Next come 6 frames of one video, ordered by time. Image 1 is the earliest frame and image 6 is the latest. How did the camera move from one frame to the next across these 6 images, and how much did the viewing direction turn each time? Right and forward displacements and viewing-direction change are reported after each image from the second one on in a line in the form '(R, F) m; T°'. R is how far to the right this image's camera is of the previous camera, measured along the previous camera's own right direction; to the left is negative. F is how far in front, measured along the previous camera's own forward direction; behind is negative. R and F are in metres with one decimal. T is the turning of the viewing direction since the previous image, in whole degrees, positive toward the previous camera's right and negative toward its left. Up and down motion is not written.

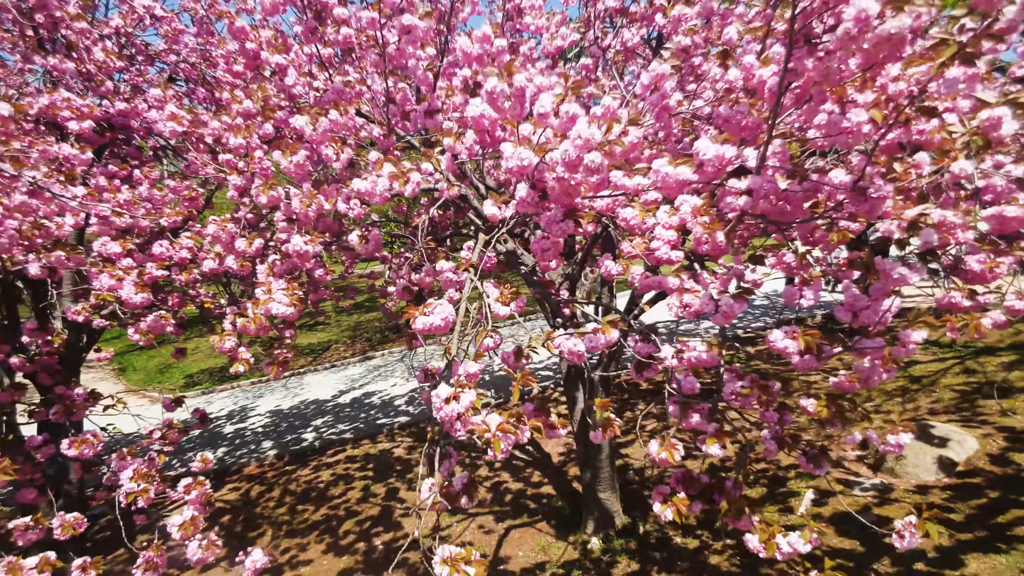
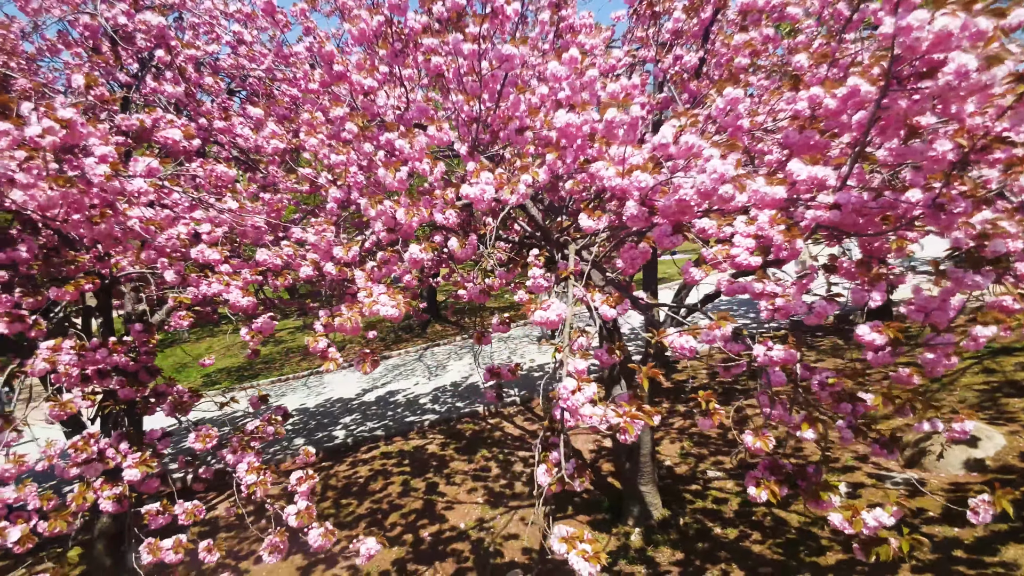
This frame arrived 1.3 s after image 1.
(-0.4, -0.3) m; 0°
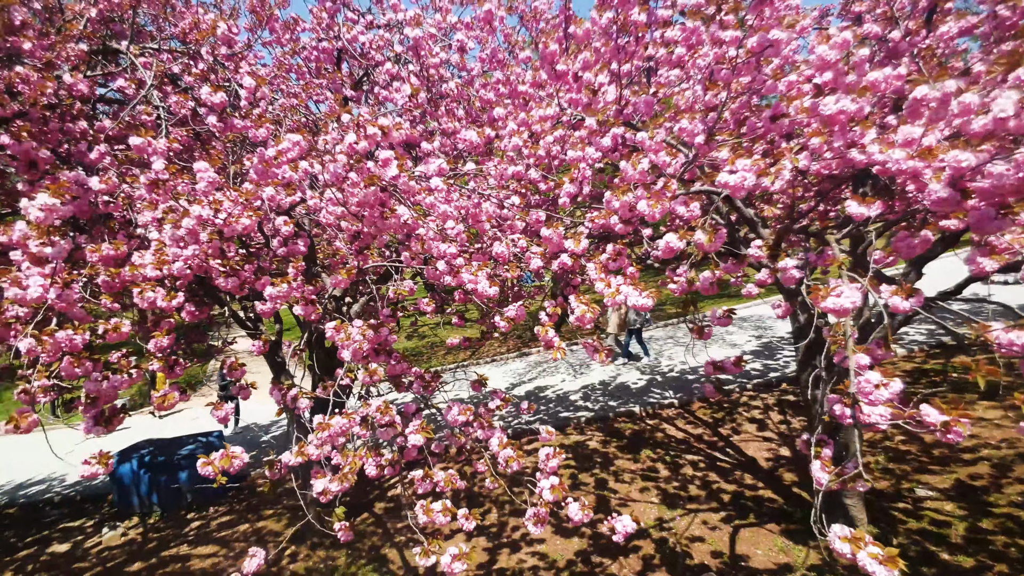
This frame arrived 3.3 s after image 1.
(-0.6, -0.1) m; -12°
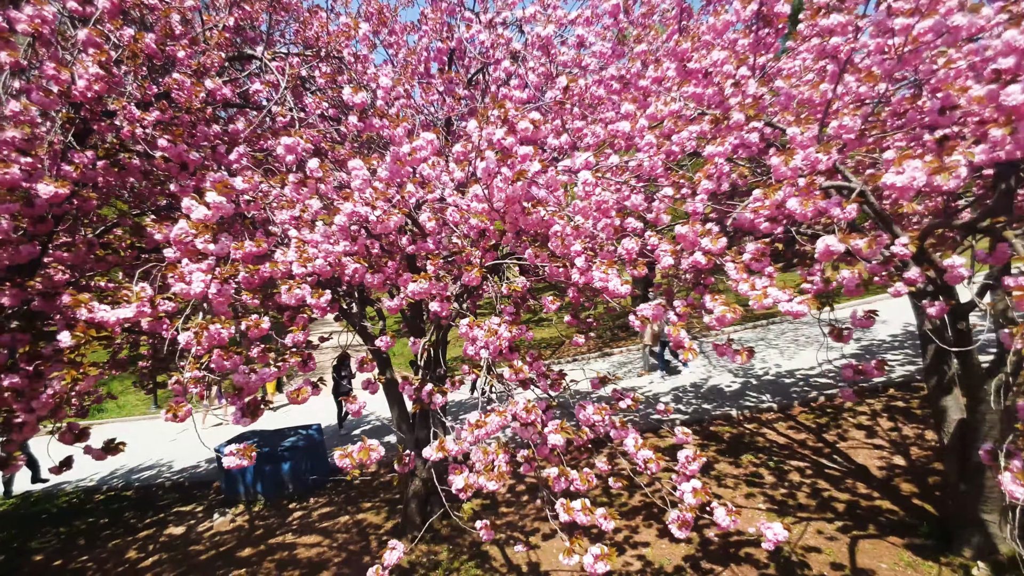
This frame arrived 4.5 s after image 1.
(-0.4, 0.0) m; -6°
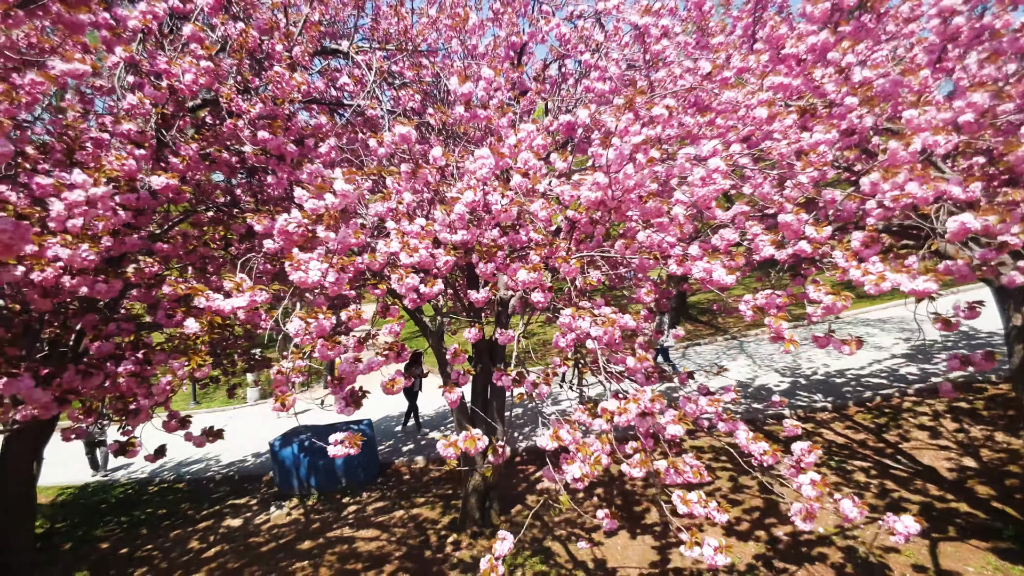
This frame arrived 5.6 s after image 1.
(-0.5, 0.0) m; -2°
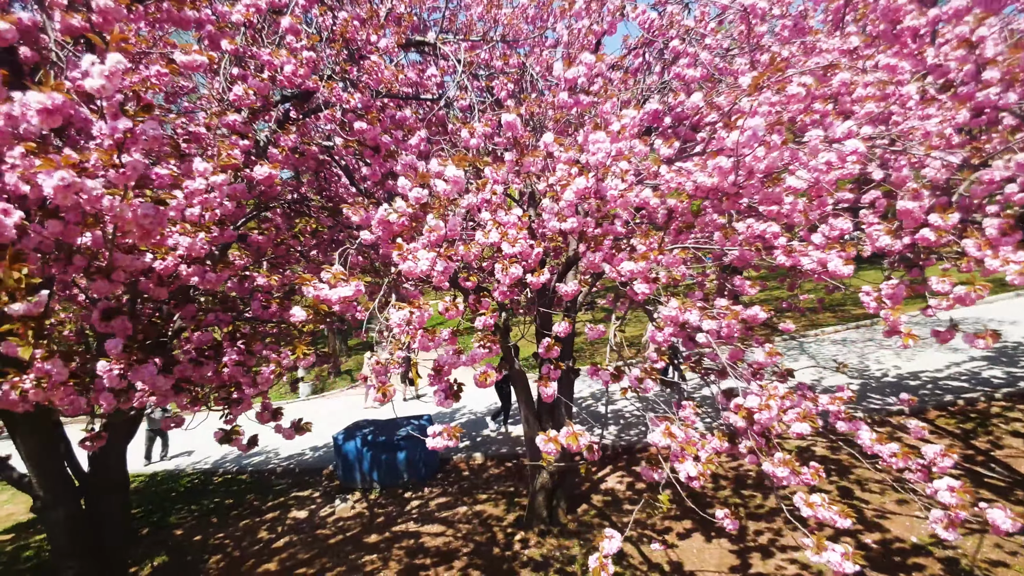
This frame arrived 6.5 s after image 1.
(-0.4, +0.1) m; -3°
